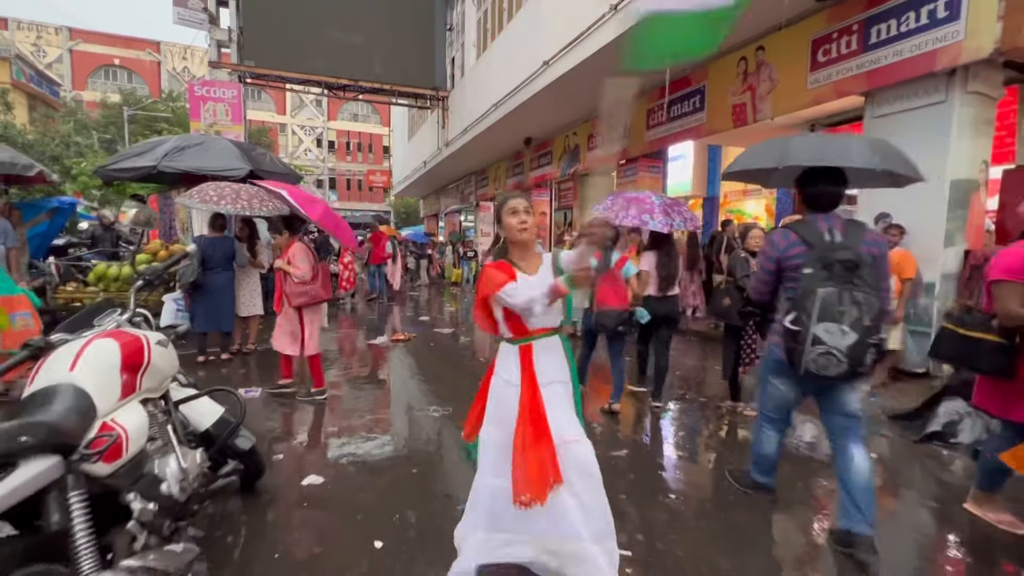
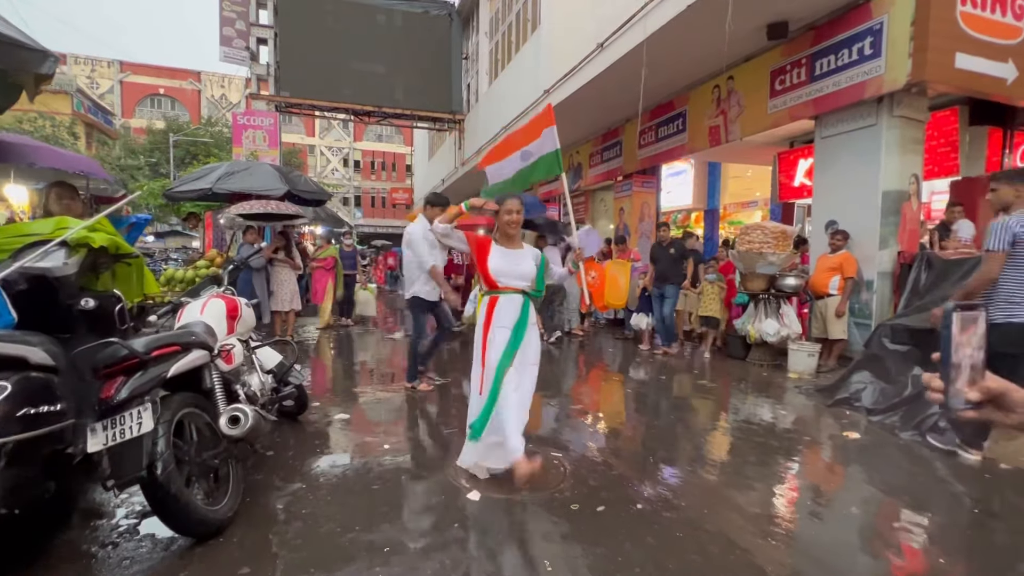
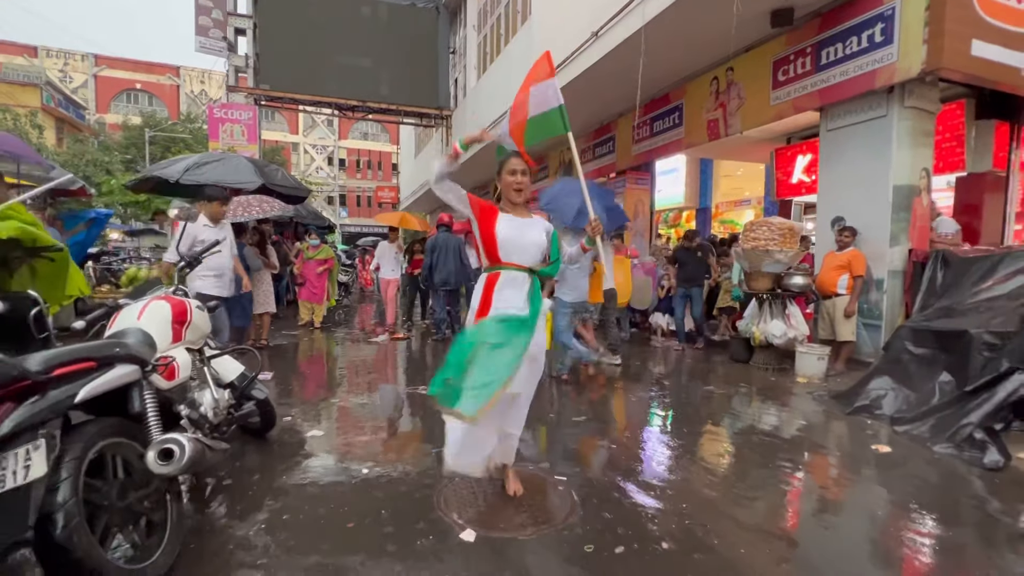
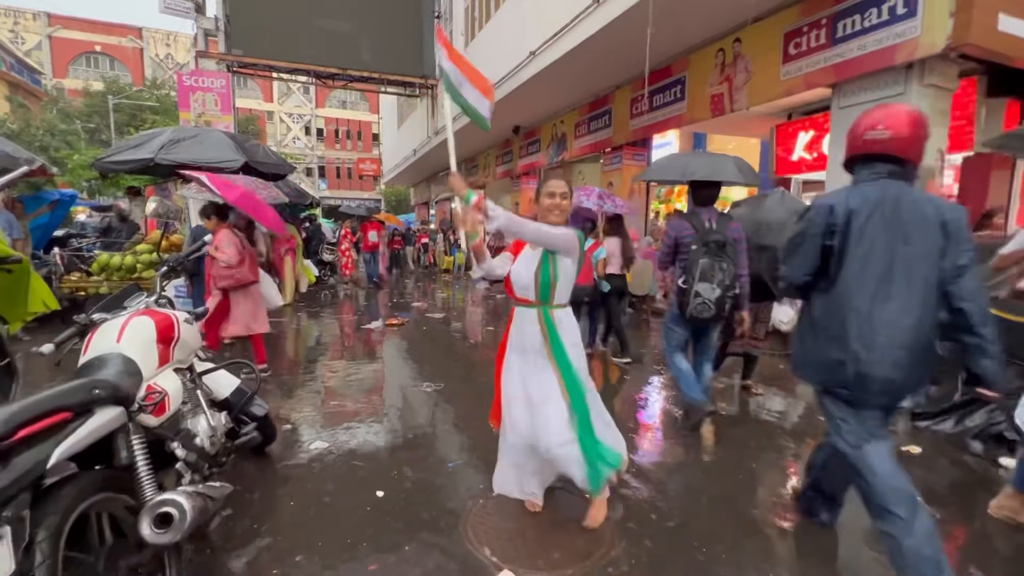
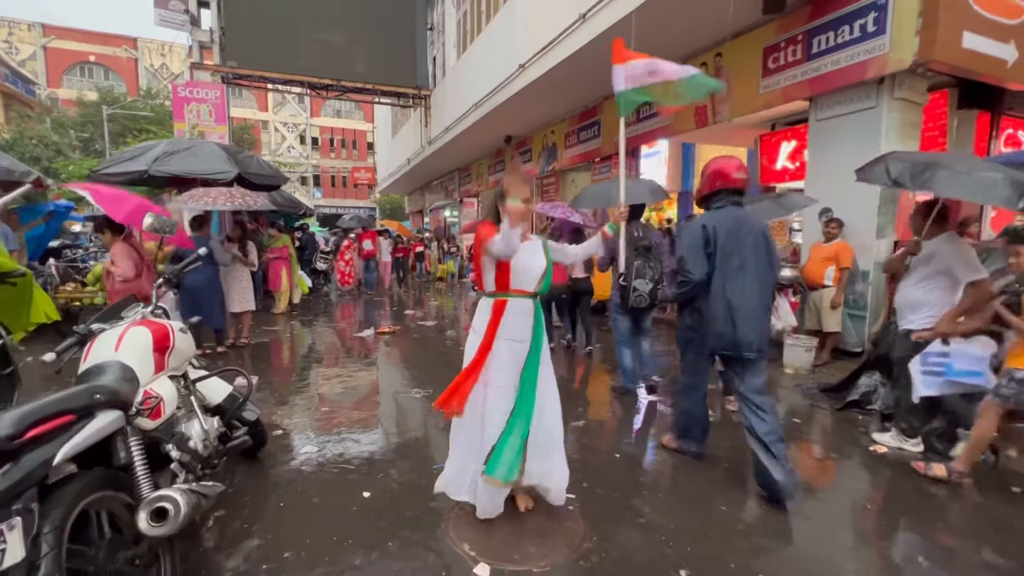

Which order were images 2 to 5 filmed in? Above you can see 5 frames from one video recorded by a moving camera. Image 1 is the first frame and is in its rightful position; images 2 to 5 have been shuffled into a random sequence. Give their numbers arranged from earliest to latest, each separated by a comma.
4, 5, 3, 2
